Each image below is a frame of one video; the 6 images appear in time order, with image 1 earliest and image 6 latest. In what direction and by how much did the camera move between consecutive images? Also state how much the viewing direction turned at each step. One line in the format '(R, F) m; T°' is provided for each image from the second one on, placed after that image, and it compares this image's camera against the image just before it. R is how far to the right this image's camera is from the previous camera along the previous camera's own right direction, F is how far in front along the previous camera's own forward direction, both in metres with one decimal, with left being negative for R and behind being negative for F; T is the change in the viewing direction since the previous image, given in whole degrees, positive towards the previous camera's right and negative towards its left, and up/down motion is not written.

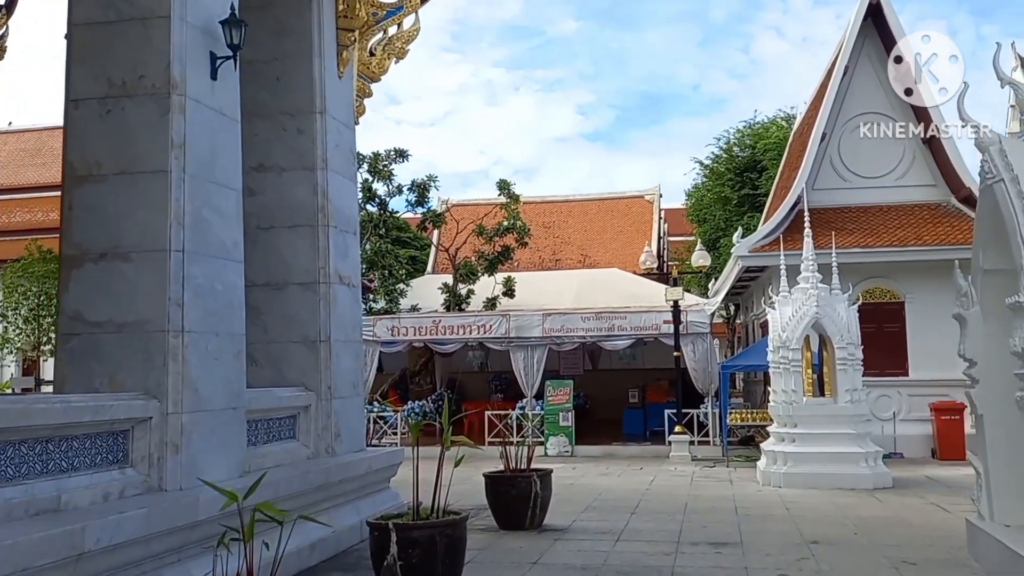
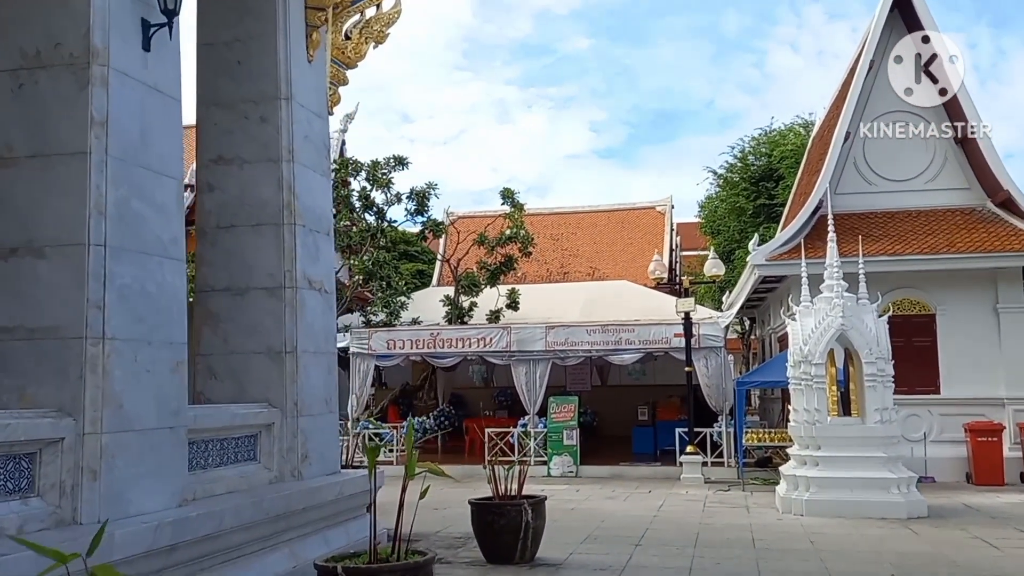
(+0.2, +0.9) m; -1°
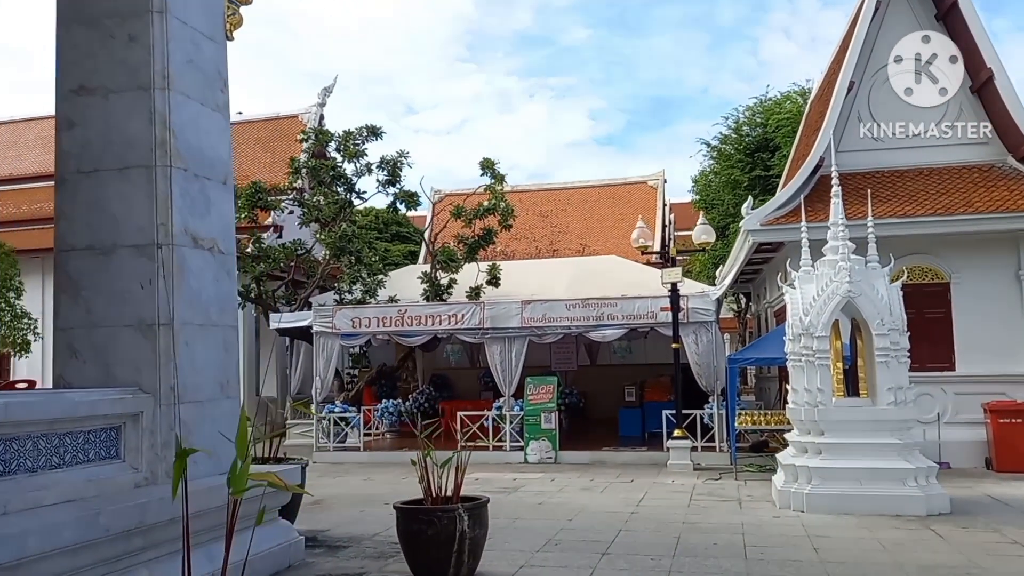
(+0.5, +1.5) m; 0°
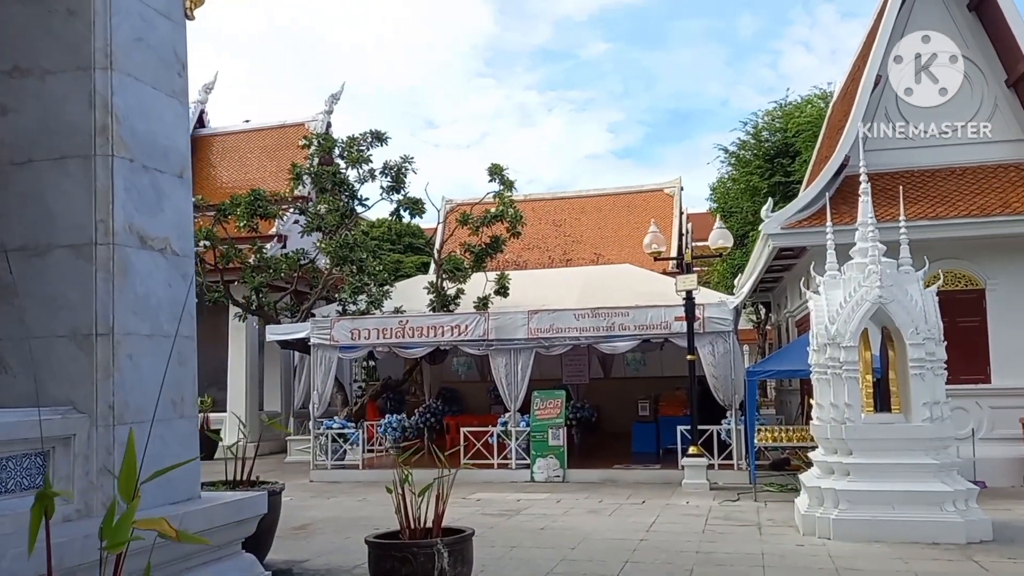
(+0.2, +0.8) m; -1°
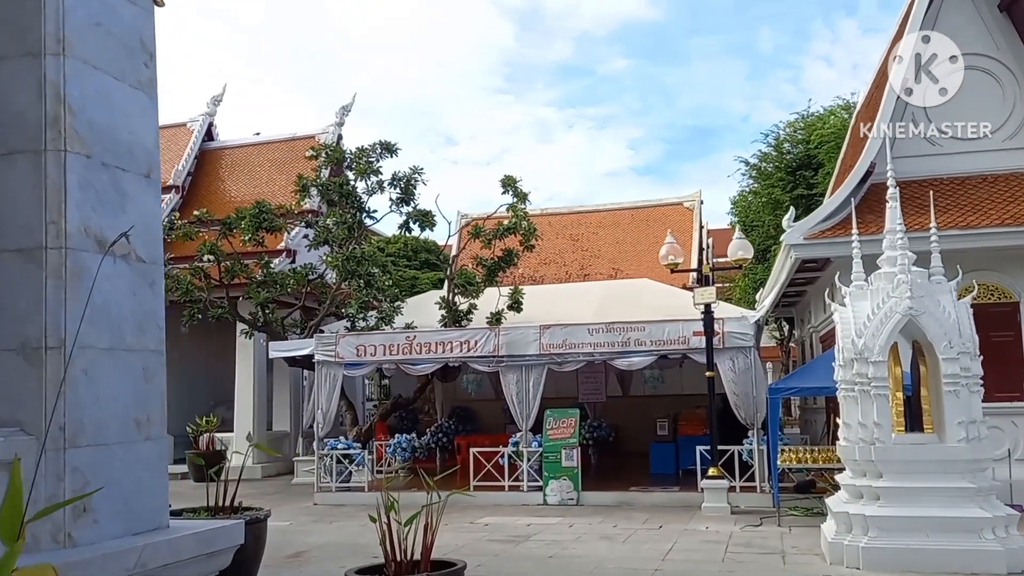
(+0.1, +0.5) m; -1°
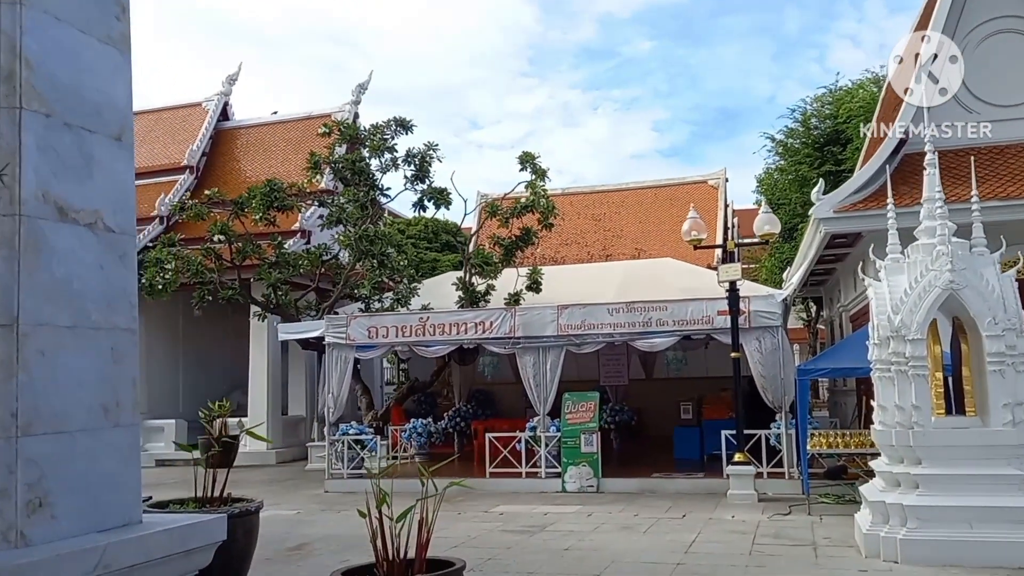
(+0.1, +0.5) m; -1°
